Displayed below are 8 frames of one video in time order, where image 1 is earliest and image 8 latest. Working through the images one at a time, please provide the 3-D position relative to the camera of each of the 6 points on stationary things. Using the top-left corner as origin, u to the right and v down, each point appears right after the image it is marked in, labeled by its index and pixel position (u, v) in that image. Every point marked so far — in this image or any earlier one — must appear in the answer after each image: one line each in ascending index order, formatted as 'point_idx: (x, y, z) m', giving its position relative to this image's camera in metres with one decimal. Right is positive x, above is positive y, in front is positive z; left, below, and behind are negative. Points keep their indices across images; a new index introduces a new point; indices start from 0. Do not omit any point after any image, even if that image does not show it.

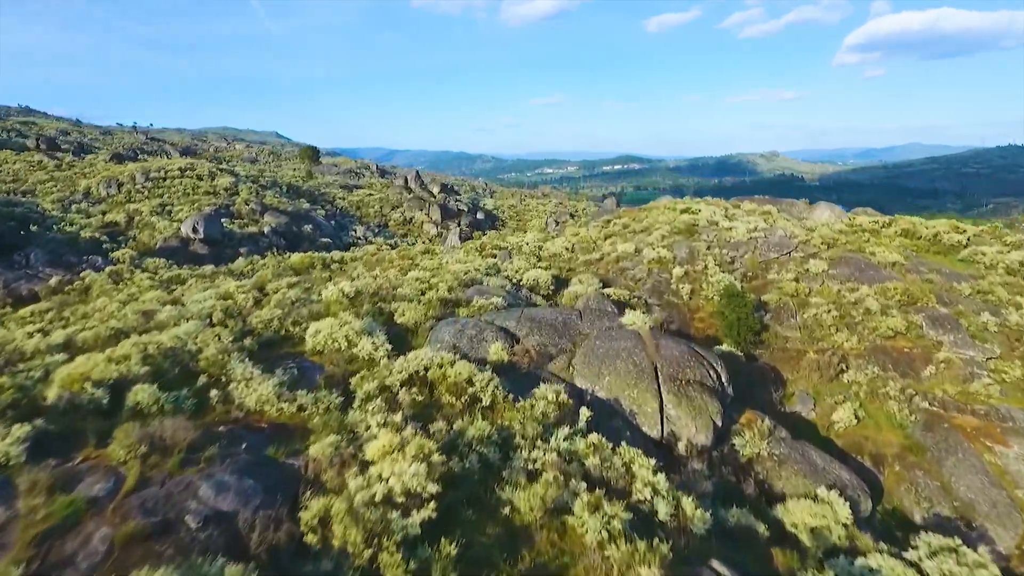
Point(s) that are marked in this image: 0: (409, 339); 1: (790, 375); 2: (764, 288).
0: (-2.1, -1.0, +13.5) m
1: (+6.7, -2.1, +16.2) m
2: (+7.5, -0.1, +20.0) m
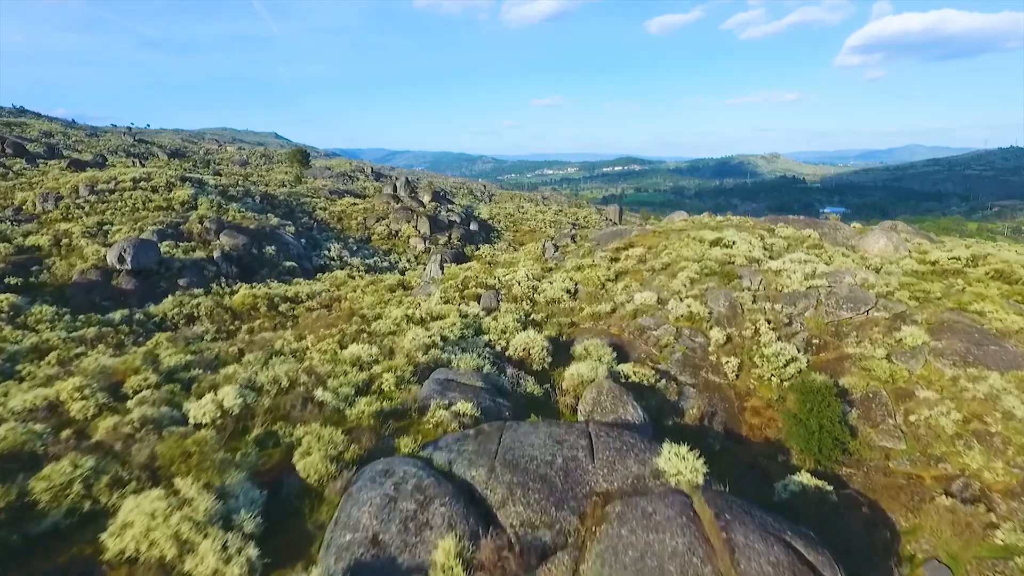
0: (-2.5, -2.7, +8.0) m
1: (+6.3, -3.8, +10.7) m
2: (+7.1, -1.8, +14.5) m
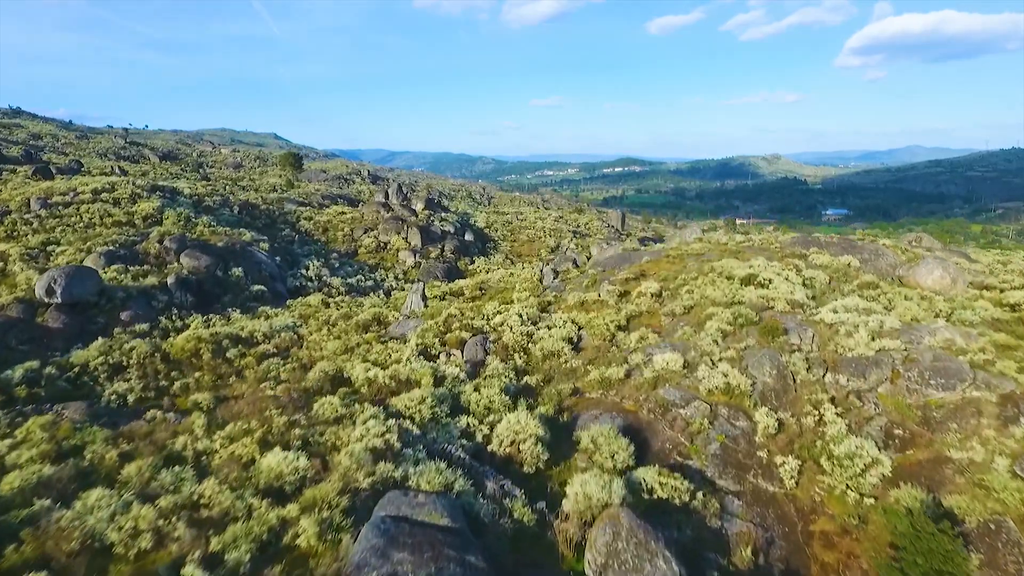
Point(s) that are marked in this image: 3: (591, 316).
0: (-2.8, -4.0, +4.2) m
1: (+6.0, -5.1, +6.9) m
2: (+6.8, -3.1, +10.7) m
3: (+2.3, -0.8, +19.6) m
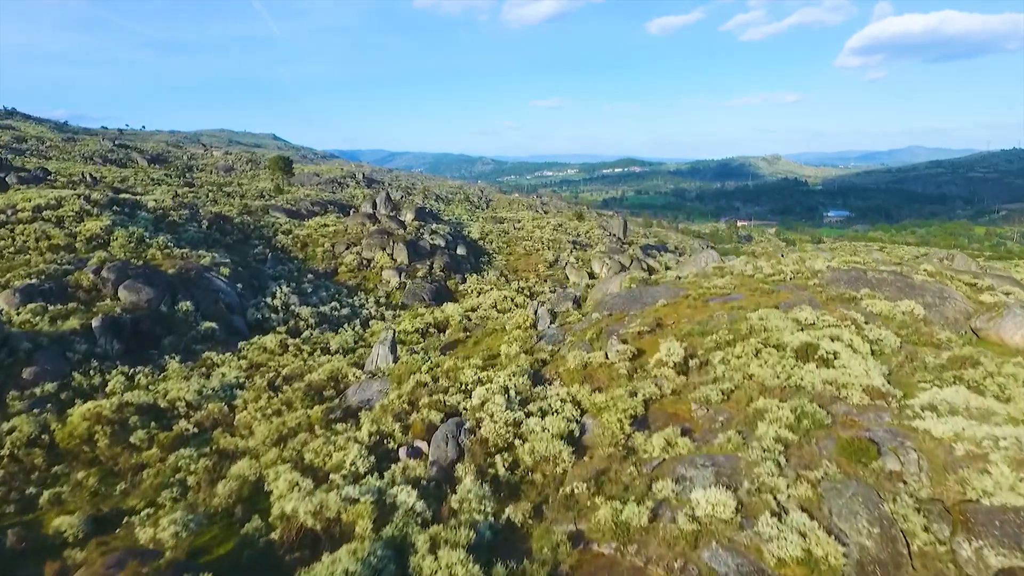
0: (-3.1, -5.6, -0.3) m
1: (+5.7, -6.7, +2.4) m
2: (+6.4, -4.6, +6.2) m
3: (+1.9, -2.4, +15.1) m
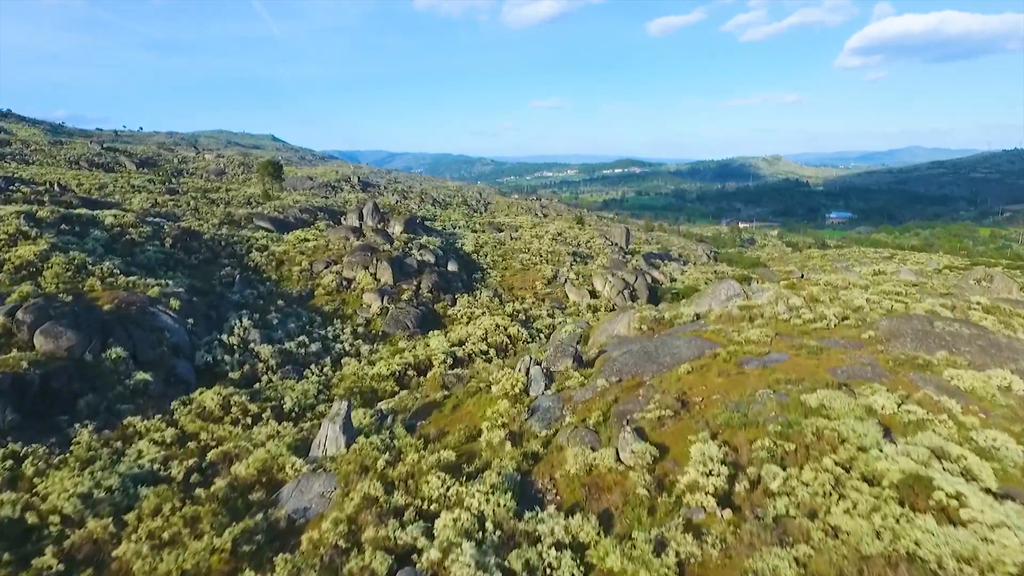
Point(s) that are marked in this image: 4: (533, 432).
0: (-3.5, -7.2, -4.8) m
1: (+5.3, -8.3, -2.1) m
2: (+6.0, -6.2, +1.7) m
3: (+1.5, -4.0, +10.6) m
4: (+0.5, -3.3, +16.1) m
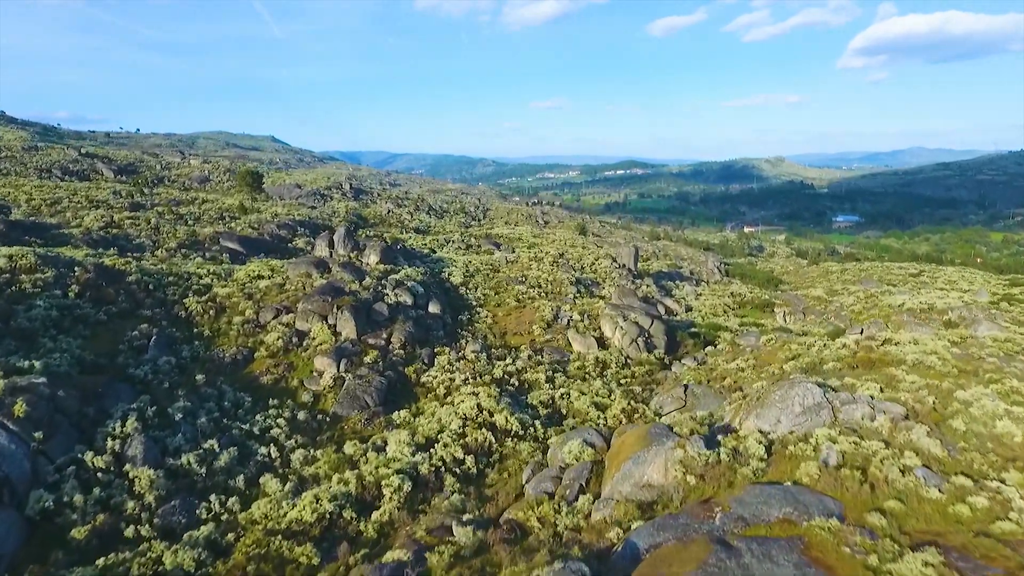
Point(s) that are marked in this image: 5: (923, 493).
0: (-4.2, -10.4, -13.7) m
1: (+4.6, -11.5, -11.1) m
2: (+5.4, -9.5, -7.3) m
3: (+0.9, -7.3, +1.6) m
4: (-0.1, -6.6, +7.2) m
5: (+8.7, -4.2, +14.1) m
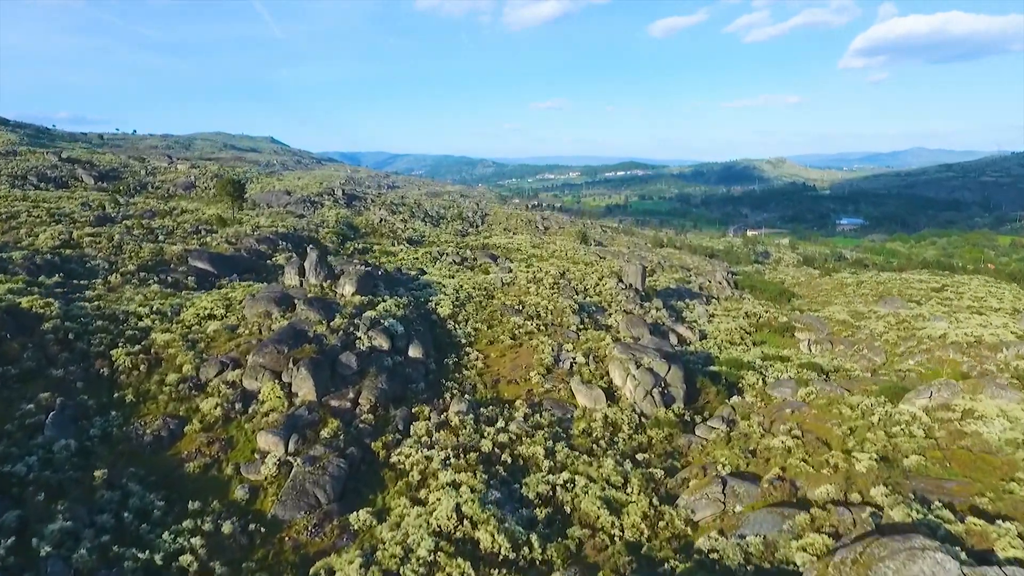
0: (-4.6, -12.9, -20.6) m
1: (+4.2, -14.0, -17.9) m
2: (+5.0, -12.0, -14.1) m
3: (+0.5, -9.8, -5.2) m
4: (-0.5, -9.1, +0.3) m
5: (+8.3, -6.7, +7.3) m
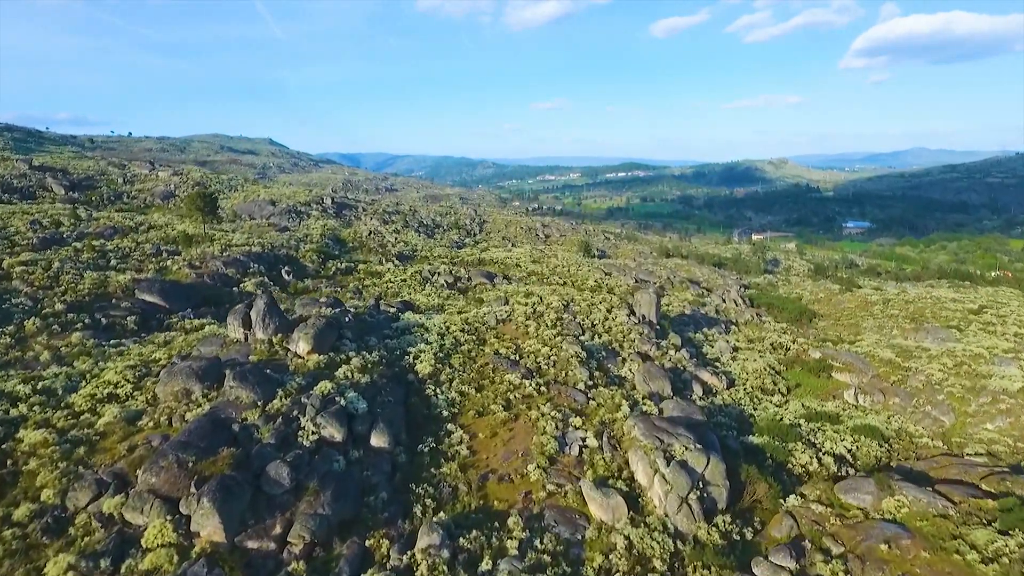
0: (-5.0, -16.2, -30.1) m
1: (+3.8, -17.3, -27.4) m
2: (+4.6, -15.3, -23.6) m
3: (+0.1, -13.1, -14.7) m
4: (-0.9, -12.4, -9.2) m
5: (+7.9, -10.1, -2.2) m
